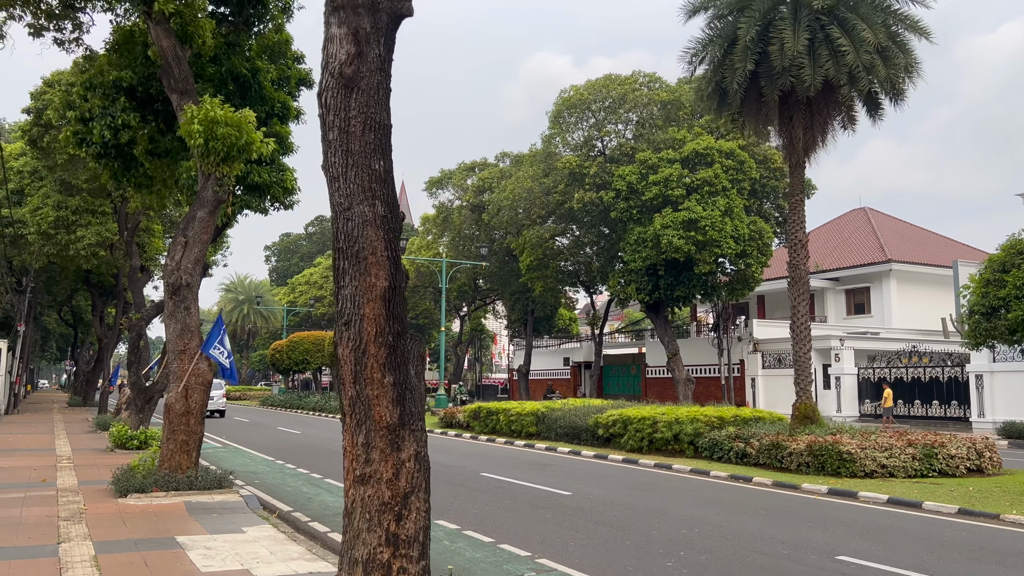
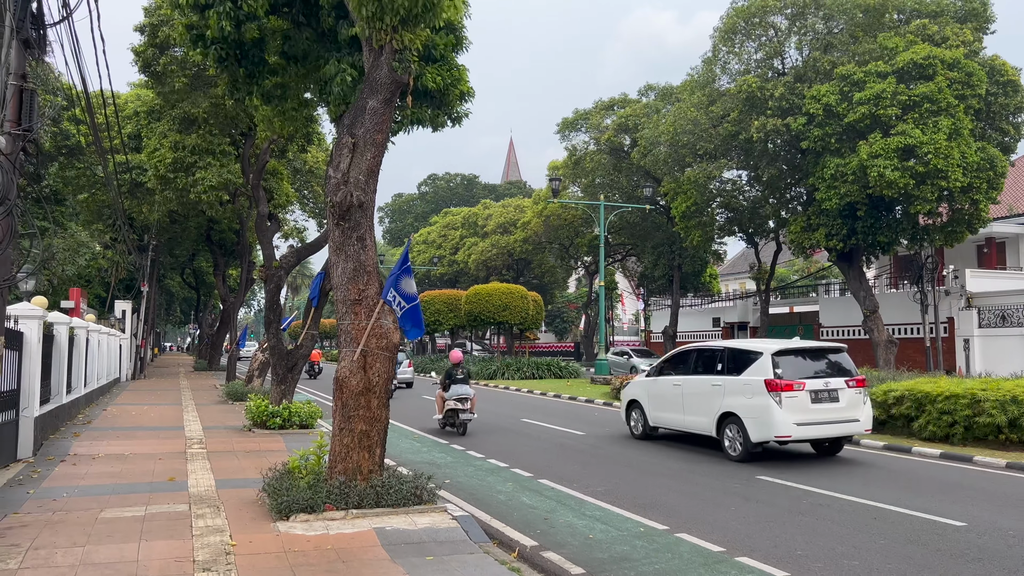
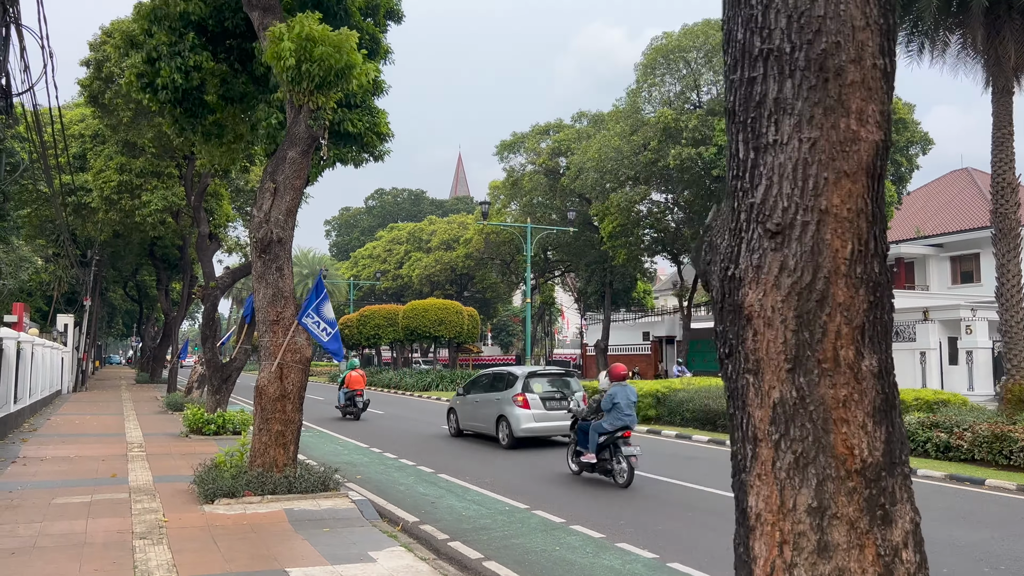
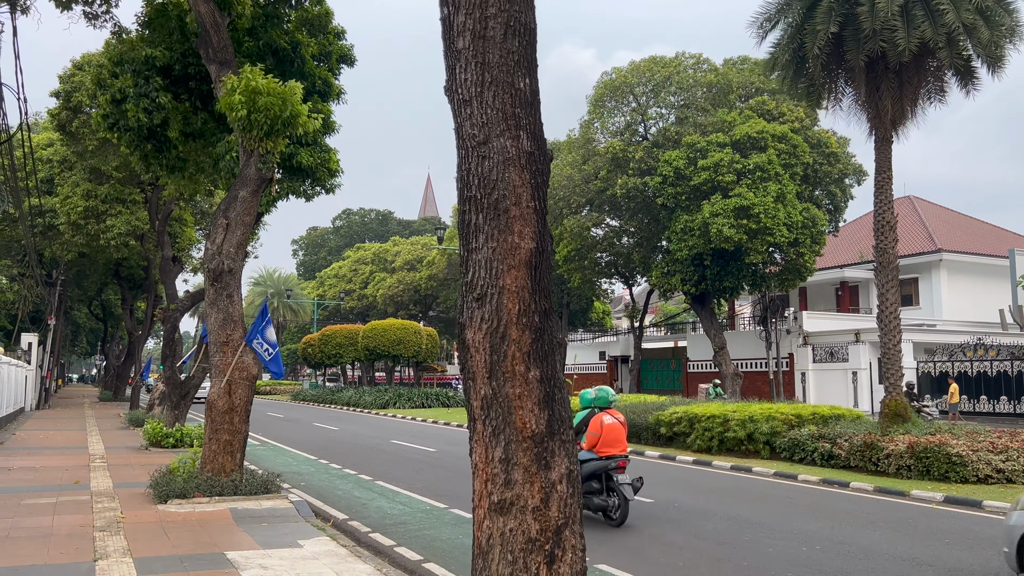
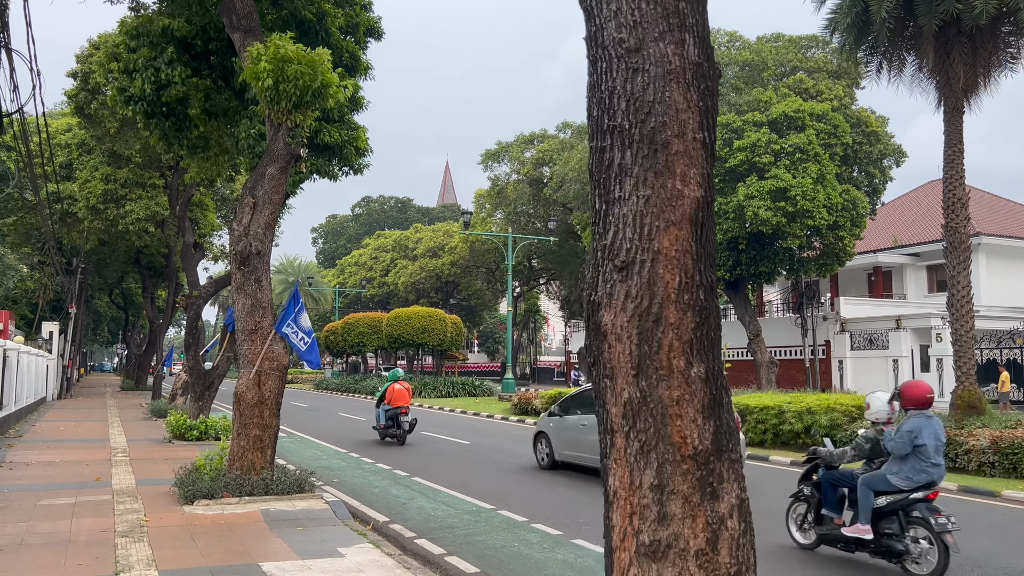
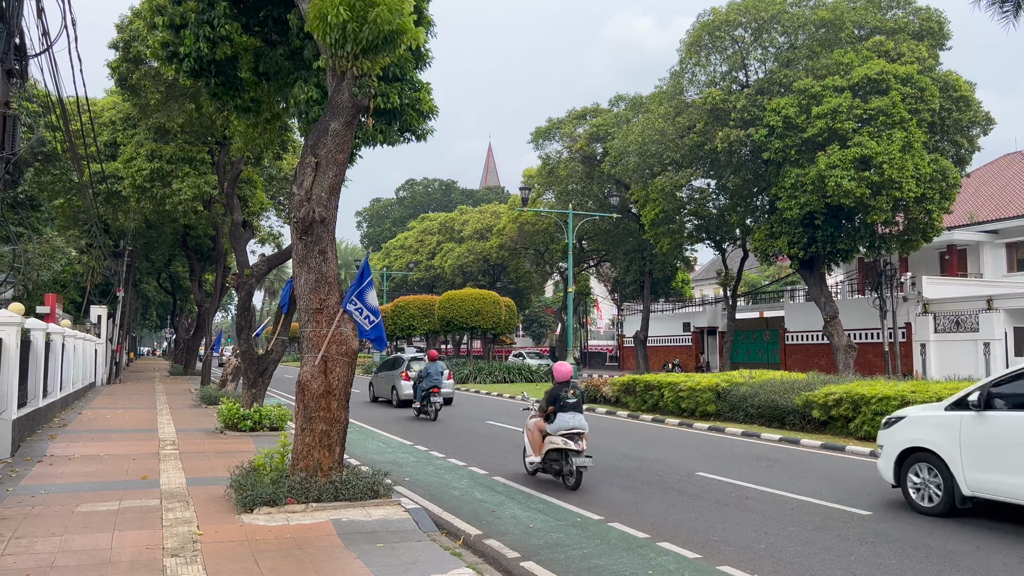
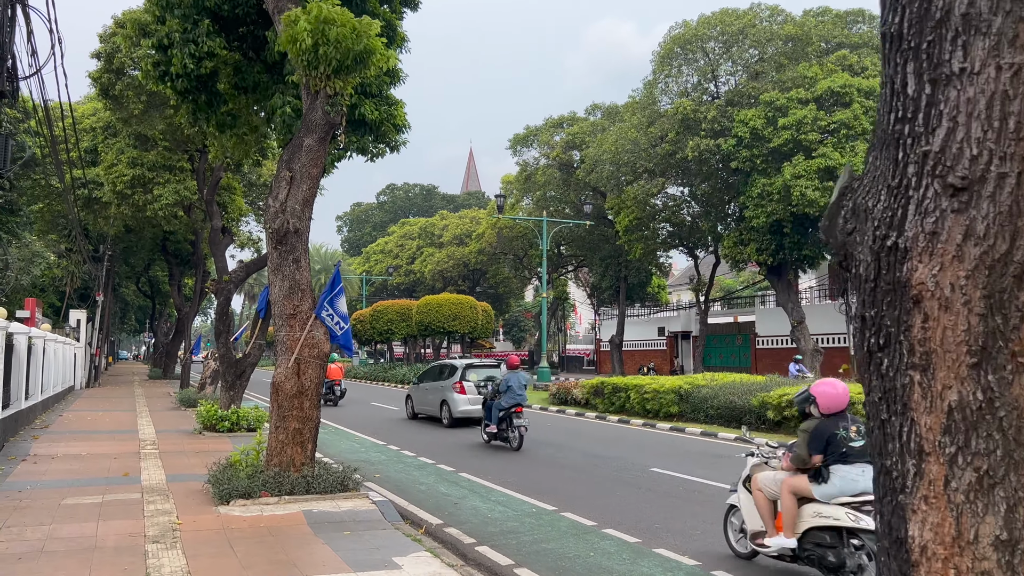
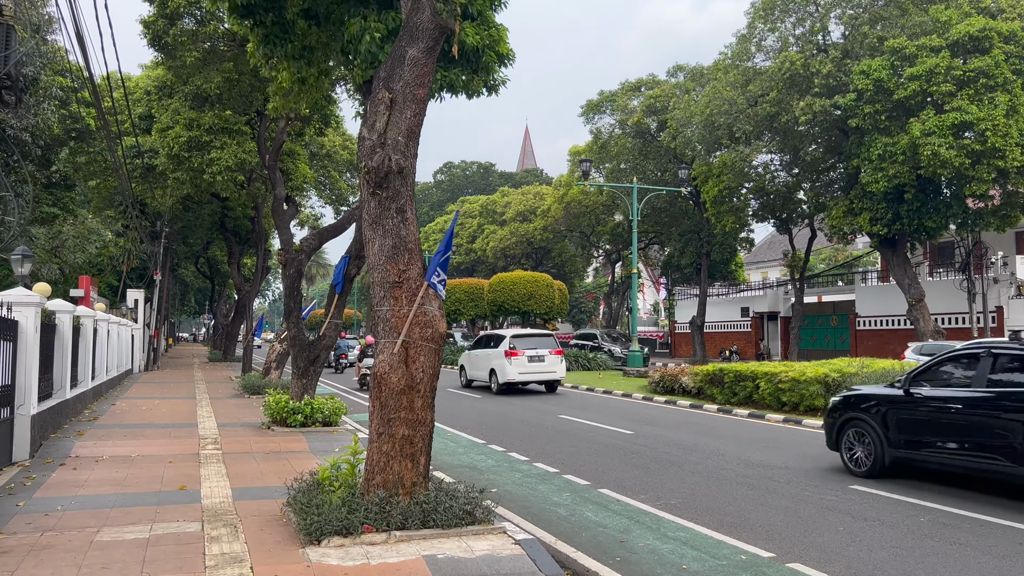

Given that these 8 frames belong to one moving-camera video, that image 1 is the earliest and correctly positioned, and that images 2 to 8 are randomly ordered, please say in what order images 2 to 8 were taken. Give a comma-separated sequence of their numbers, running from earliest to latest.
4, 5, 3, 7, 6, 2, 8
